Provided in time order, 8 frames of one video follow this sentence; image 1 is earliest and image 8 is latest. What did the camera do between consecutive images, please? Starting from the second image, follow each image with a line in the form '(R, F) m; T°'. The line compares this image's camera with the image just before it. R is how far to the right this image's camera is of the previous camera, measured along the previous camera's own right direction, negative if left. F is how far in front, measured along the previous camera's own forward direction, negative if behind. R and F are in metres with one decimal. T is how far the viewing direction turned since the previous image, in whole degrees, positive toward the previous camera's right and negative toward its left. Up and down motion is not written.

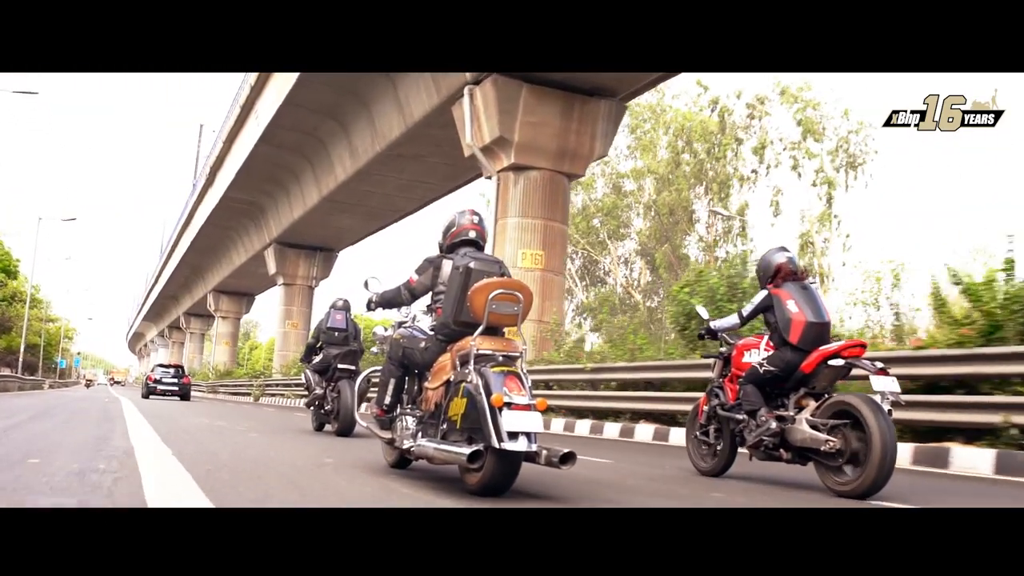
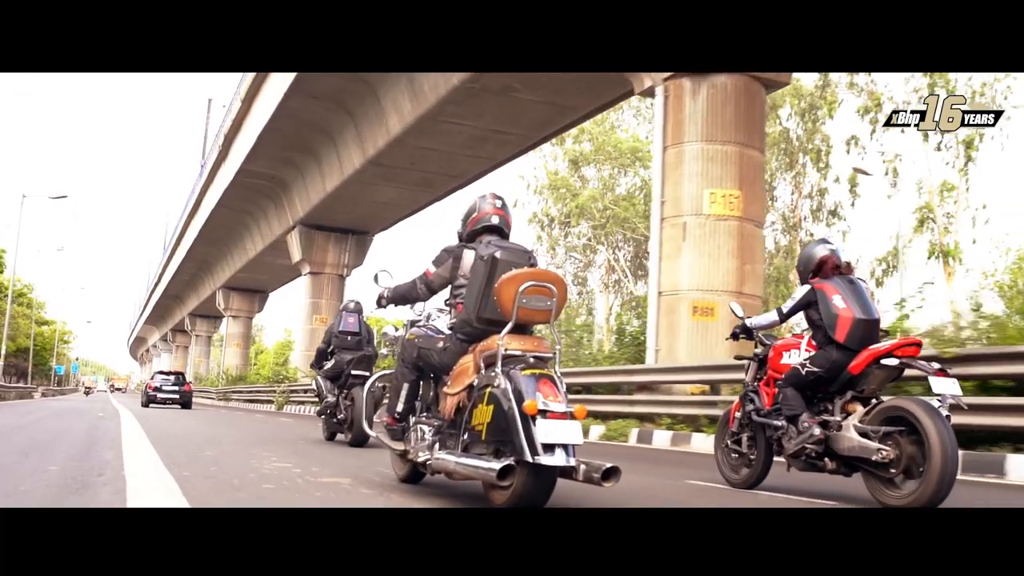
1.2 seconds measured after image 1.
(-0.2, +0.6) m; +1°
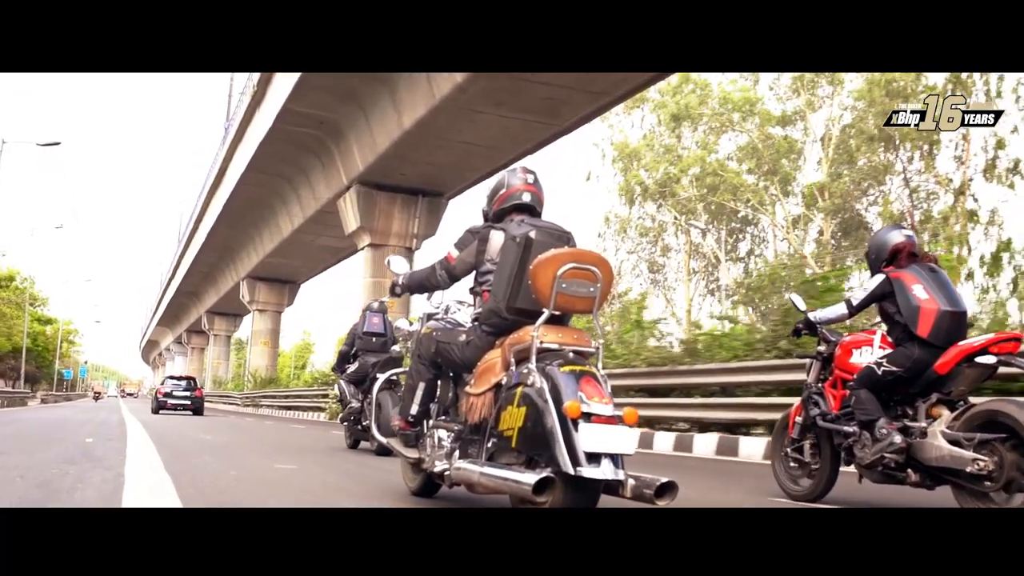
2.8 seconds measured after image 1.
(-0.1, +0.7) m; -1°
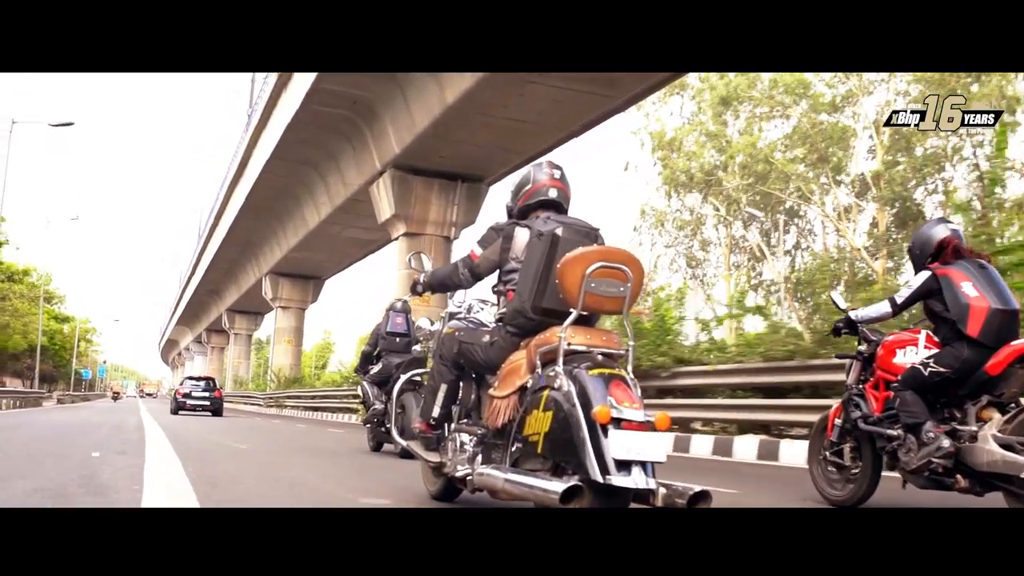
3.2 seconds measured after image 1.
(0.0, +0.2) m; -1°
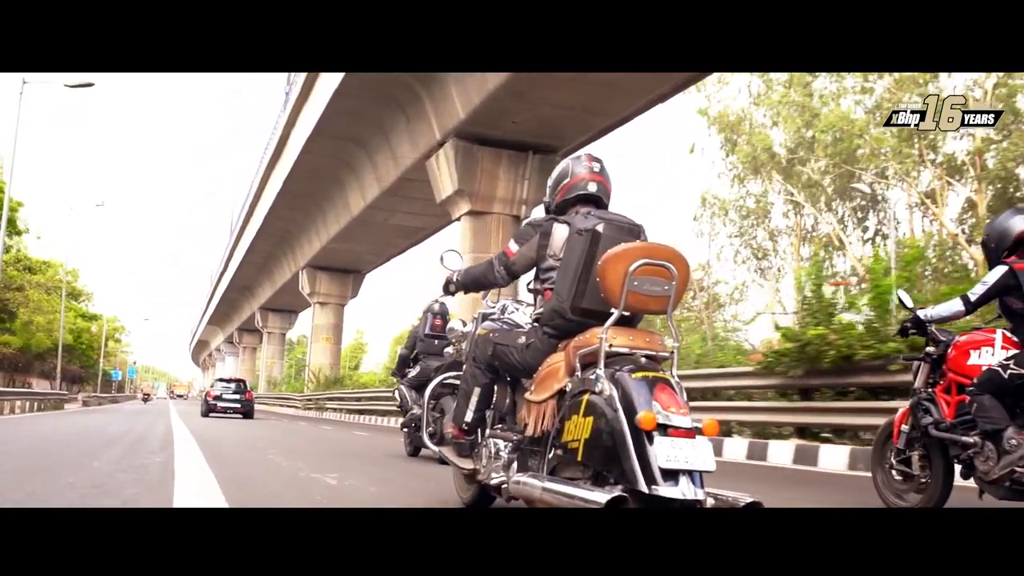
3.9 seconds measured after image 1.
(0.0, +0.2) m; -2°
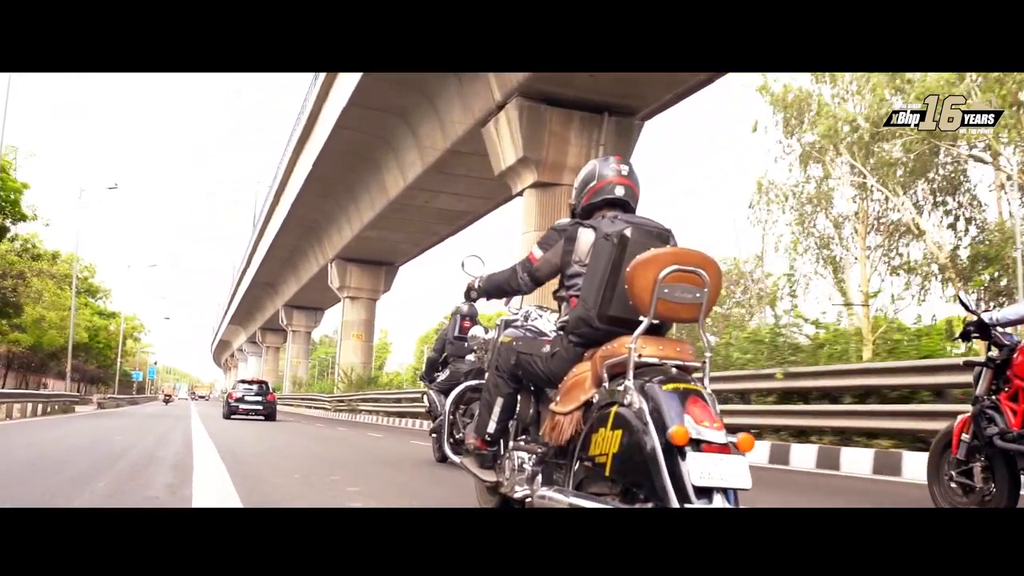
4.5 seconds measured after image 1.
(0.0, +0.1) m; -1°
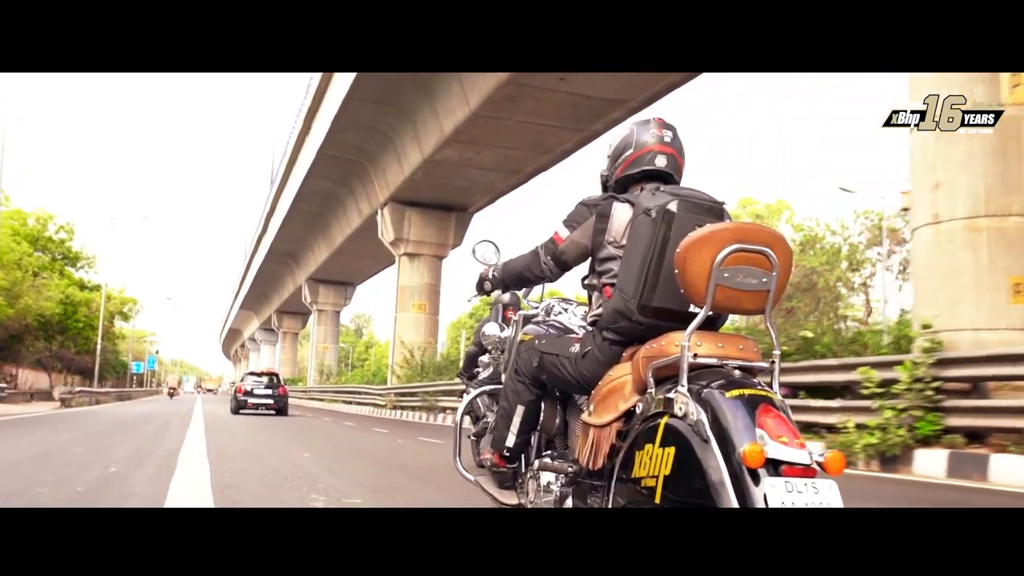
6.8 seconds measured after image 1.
(-0.1, +0.6) m; 0°
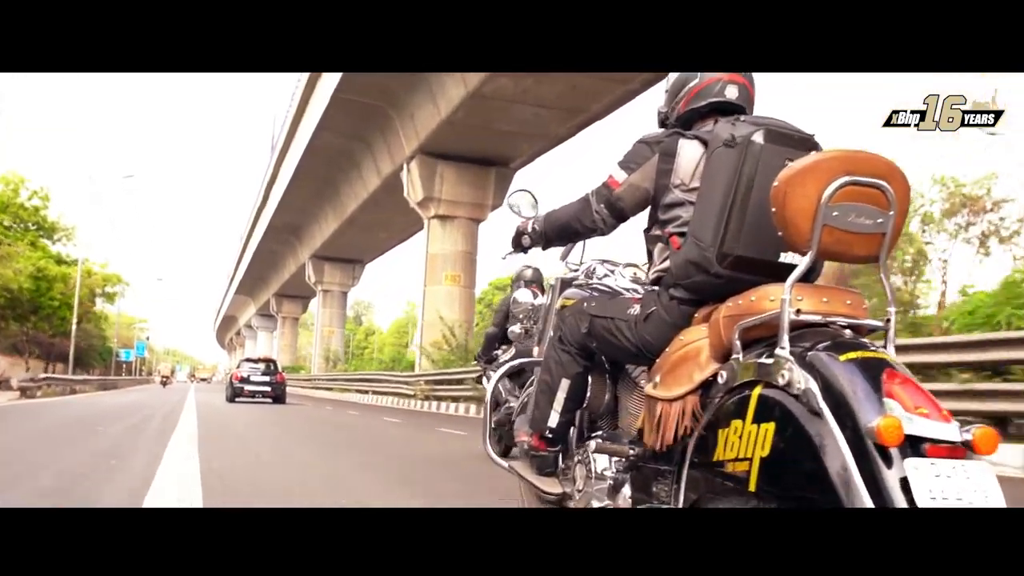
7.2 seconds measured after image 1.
(-0.2, +0.5) m; 0°
